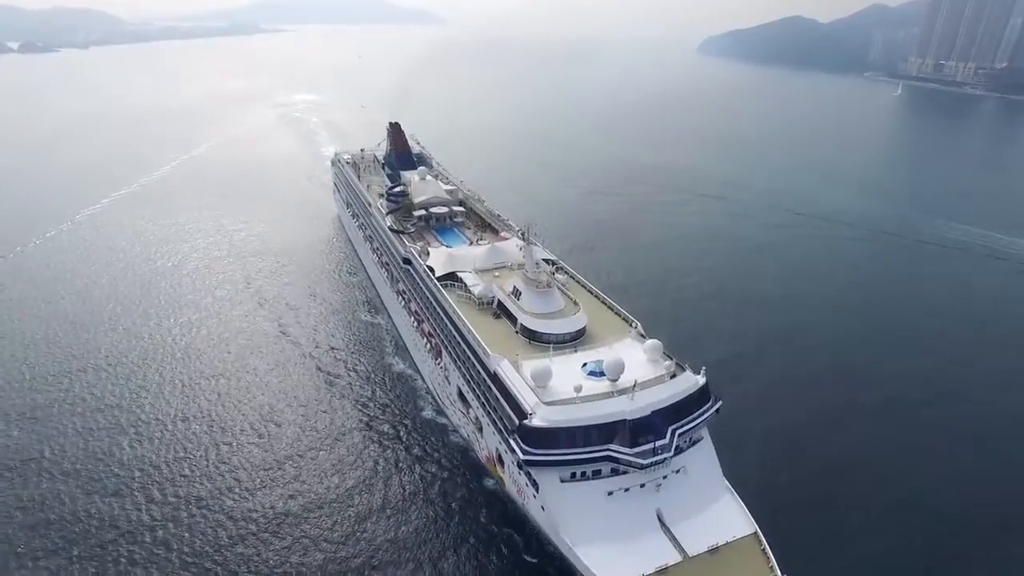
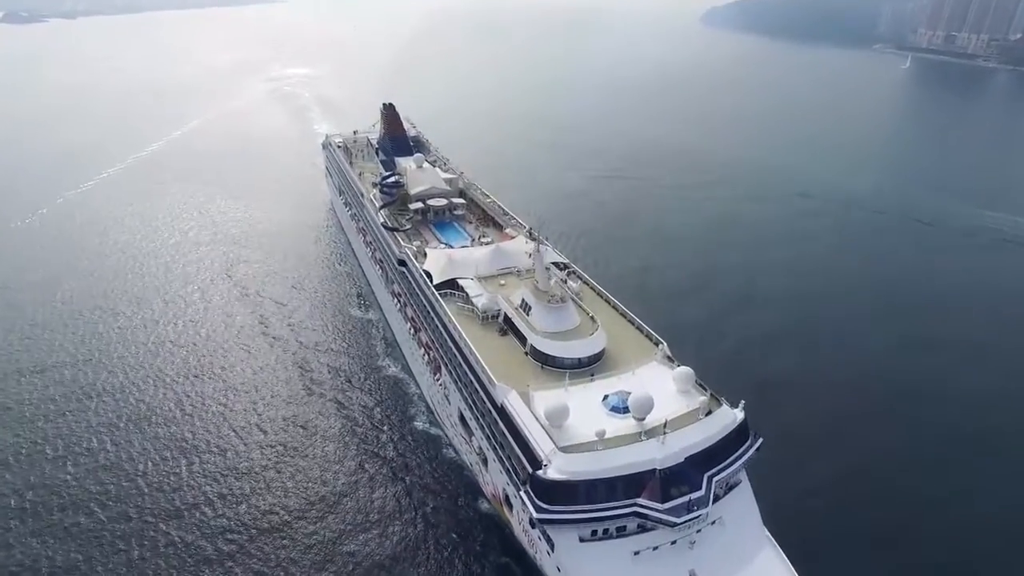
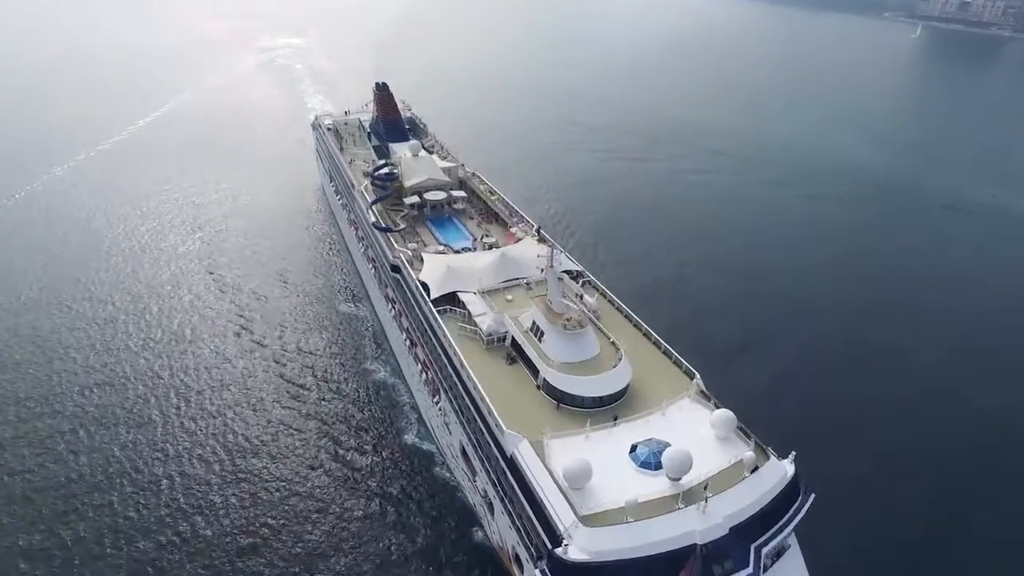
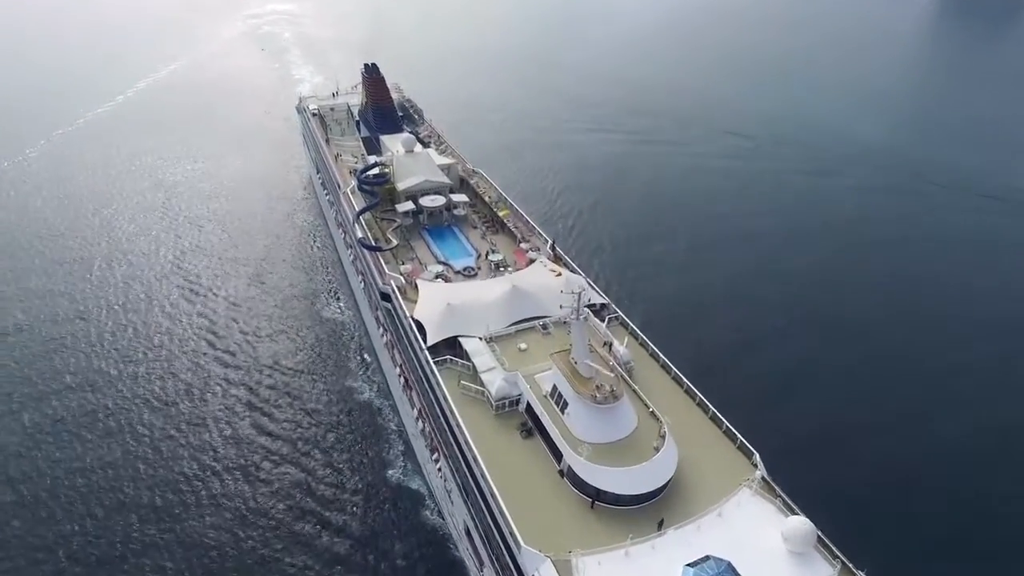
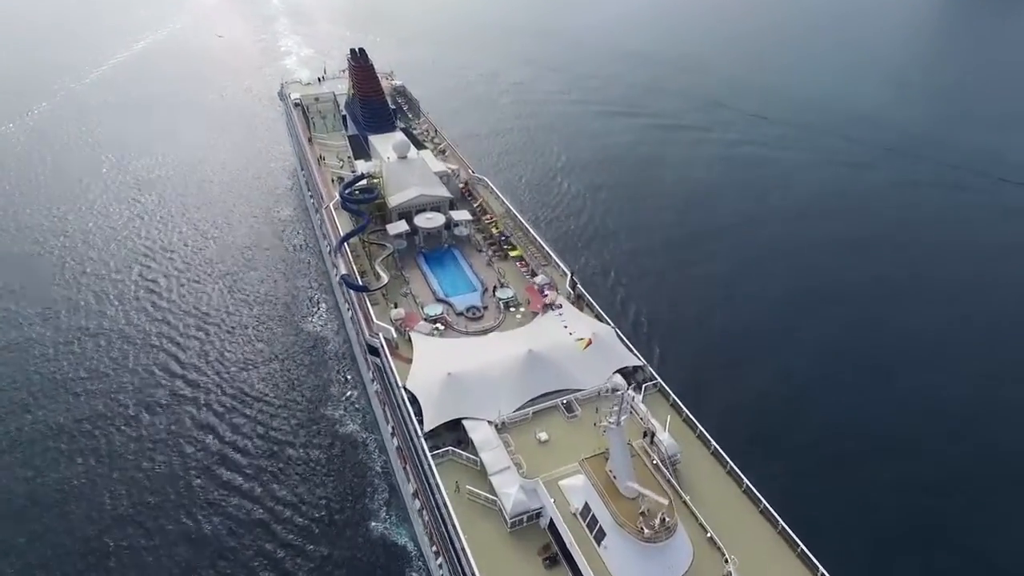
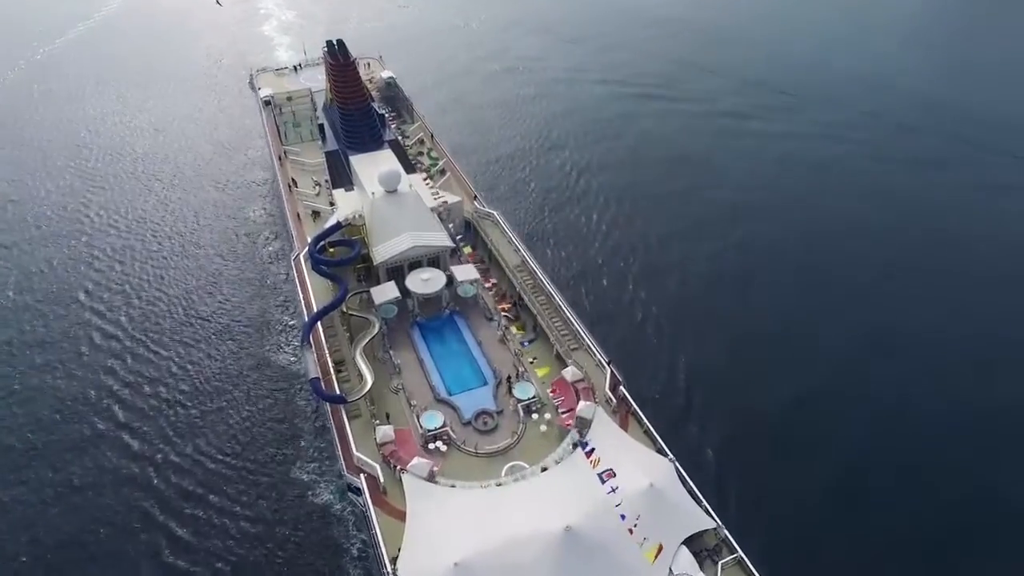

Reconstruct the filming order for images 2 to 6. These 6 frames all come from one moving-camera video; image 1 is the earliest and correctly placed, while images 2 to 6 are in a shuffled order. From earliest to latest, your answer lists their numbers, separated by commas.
2, 3, 4, 5, 6
